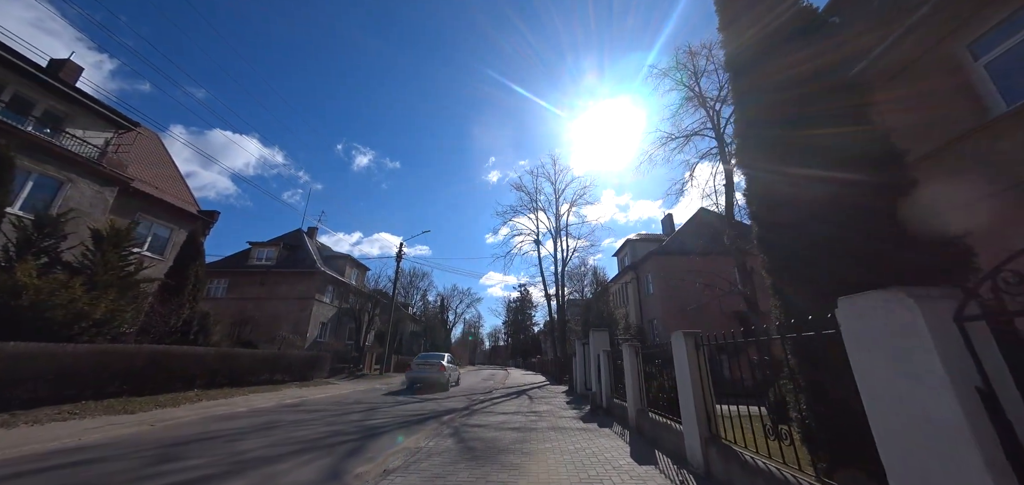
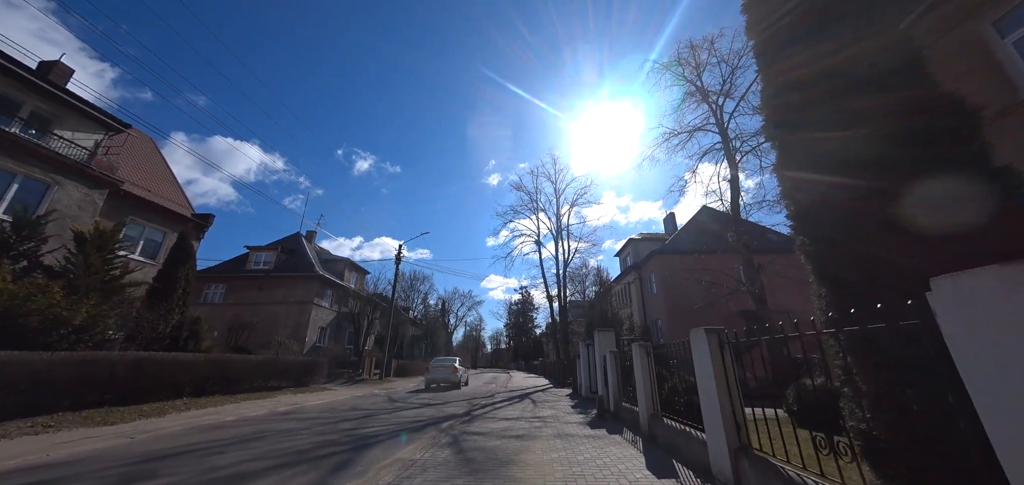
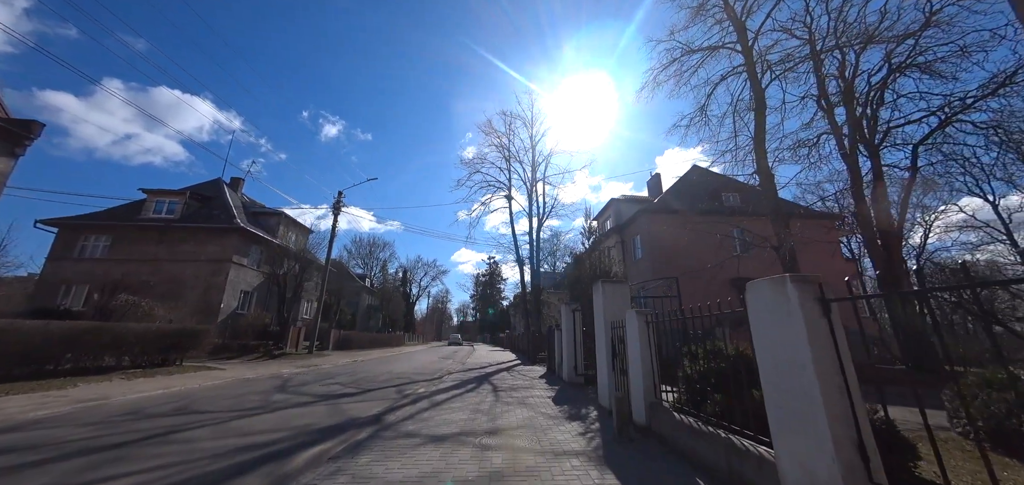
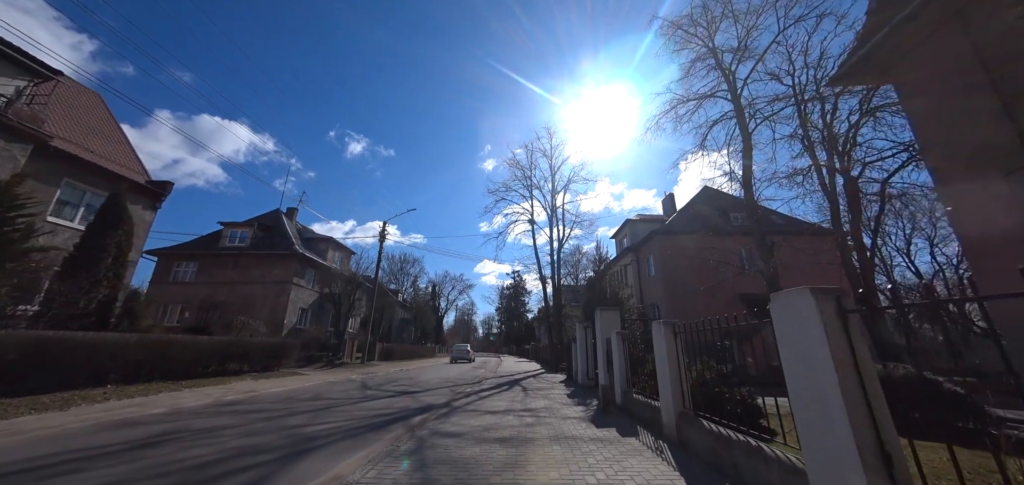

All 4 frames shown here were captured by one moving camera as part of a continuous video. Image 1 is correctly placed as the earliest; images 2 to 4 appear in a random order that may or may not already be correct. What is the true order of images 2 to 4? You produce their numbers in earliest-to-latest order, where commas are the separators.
2, 4, 3
